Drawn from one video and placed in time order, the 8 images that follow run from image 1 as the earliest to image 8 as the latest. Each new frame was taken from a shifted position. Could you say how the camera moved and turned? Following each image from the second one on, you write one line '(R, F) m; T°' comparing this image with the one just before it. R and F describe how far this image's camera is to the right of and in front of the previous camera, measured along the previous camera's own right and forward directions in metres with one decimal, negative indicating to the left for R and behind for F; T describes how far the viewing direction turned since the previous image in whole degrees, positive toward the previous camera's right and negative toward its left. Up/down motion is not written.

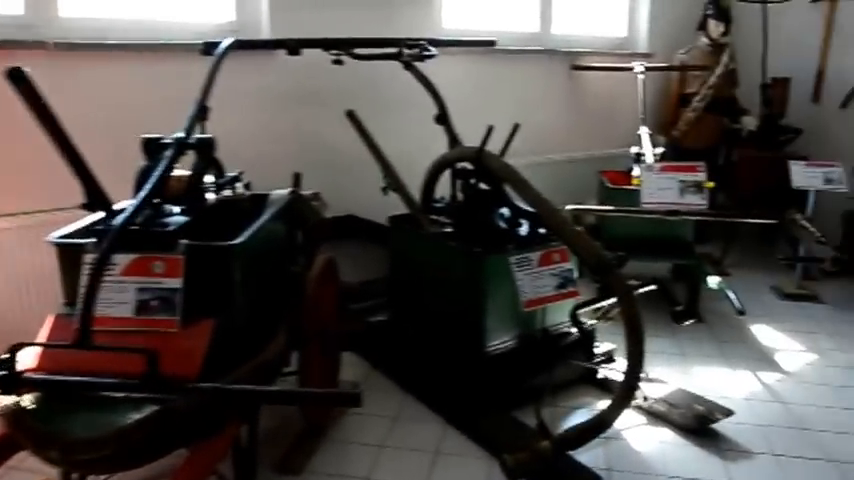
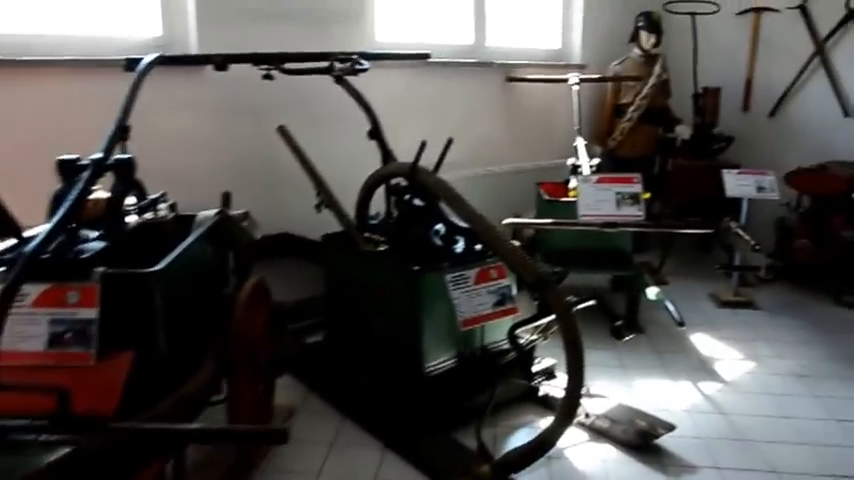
(+0.1, +0.1) m; +4°
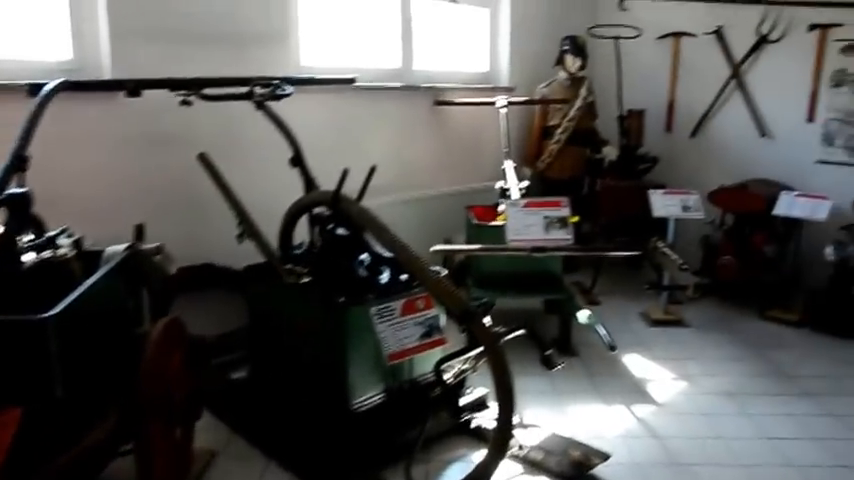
(+0.1, +0.1) m; +5°
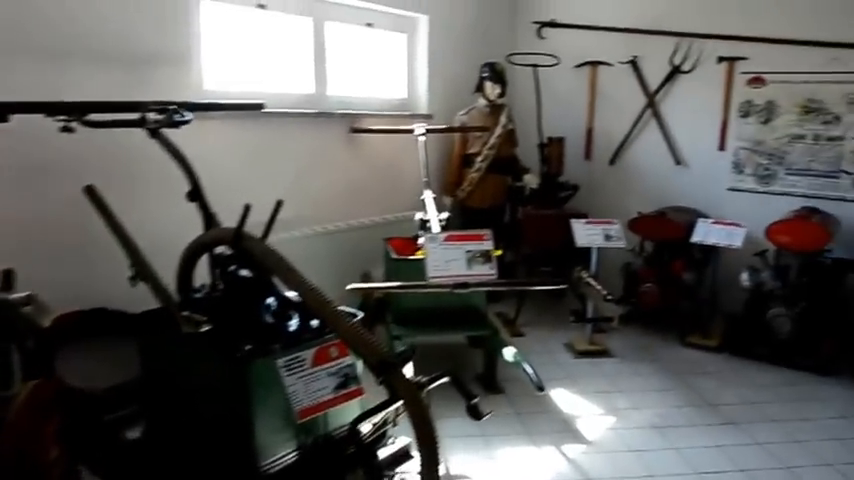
(0.0, +0.2) m; +6°
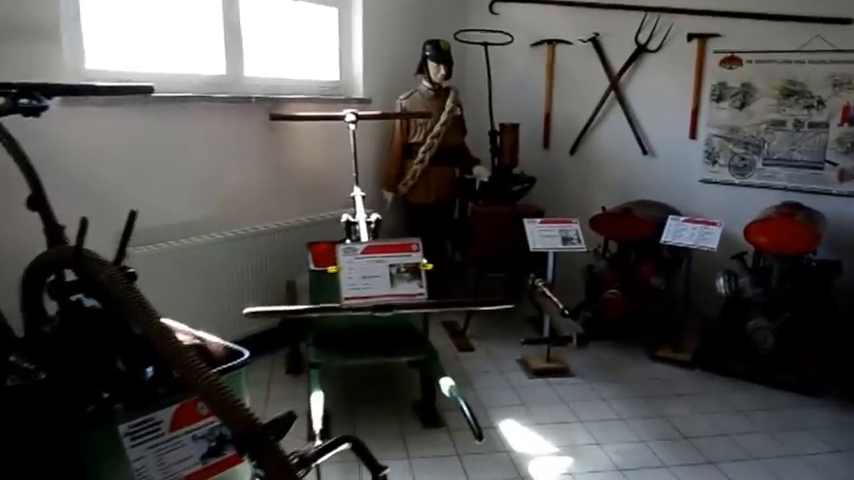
(+0.2, +0.5) m; +2°
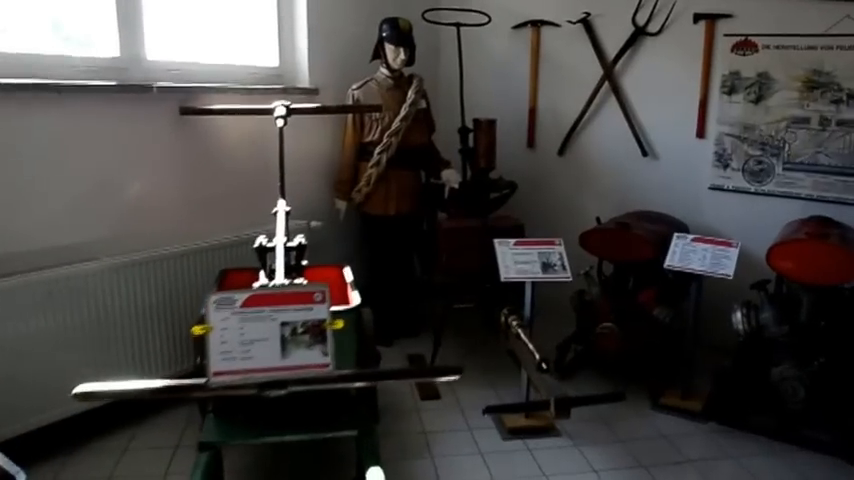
(+0.2, +0.6) m; +1°
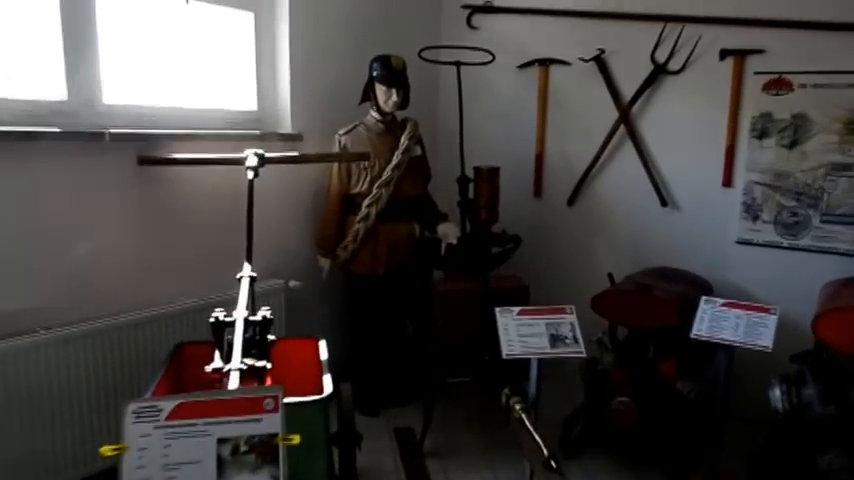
(+0.1, +0.3) m; -1°
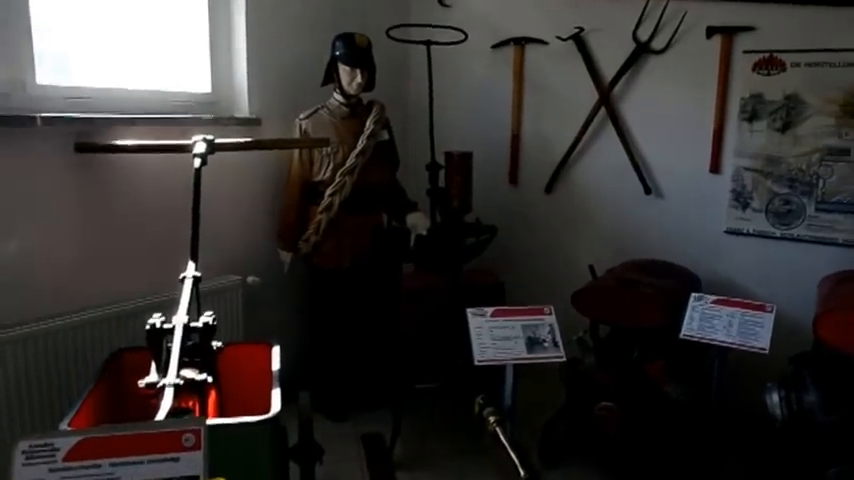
(0.0, +0.2) m; +2°
